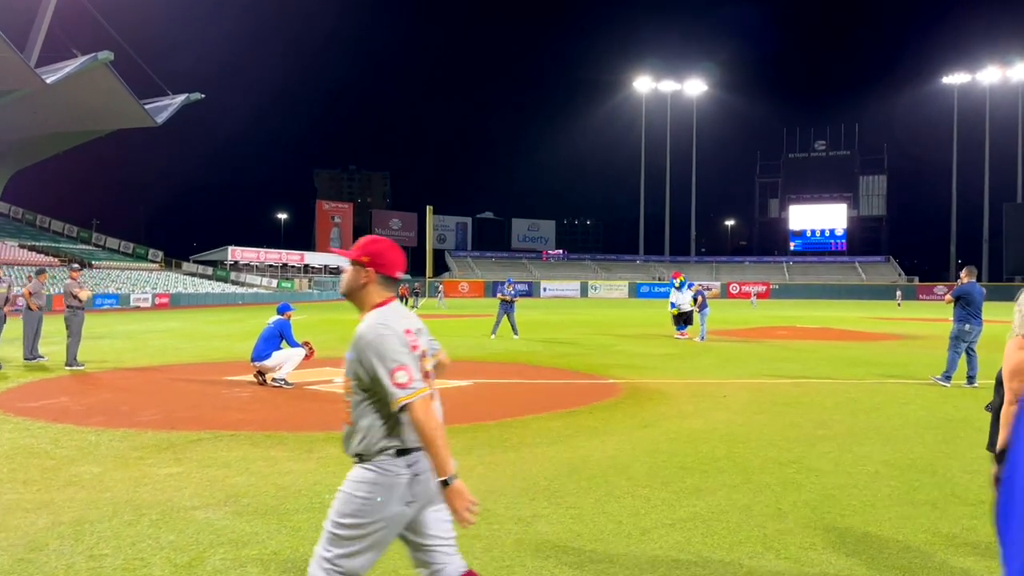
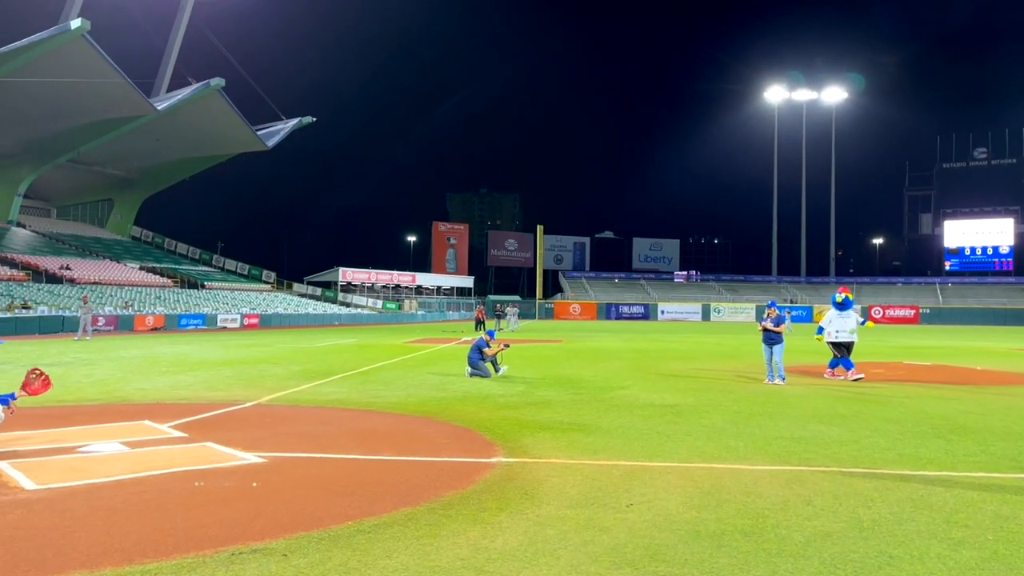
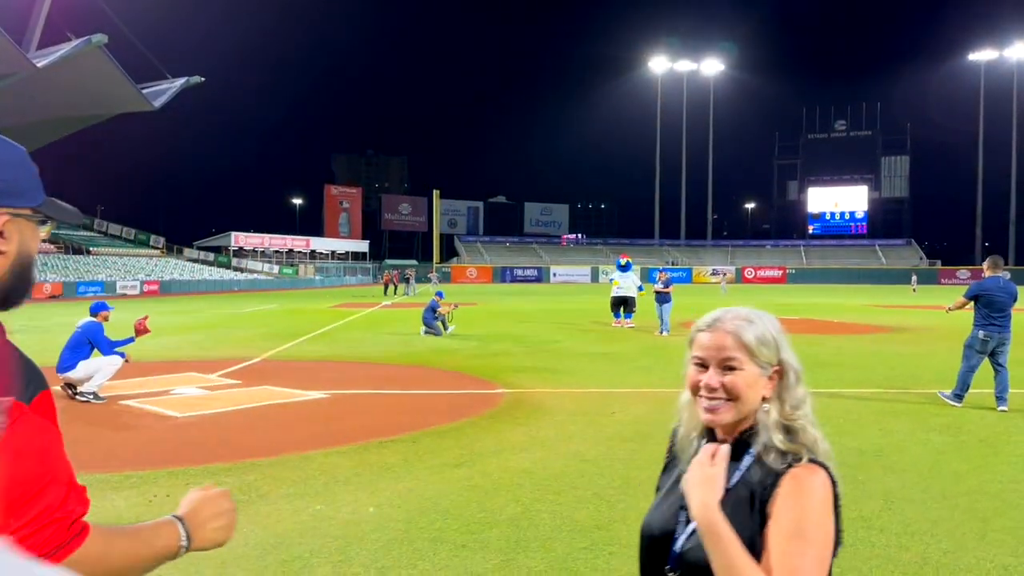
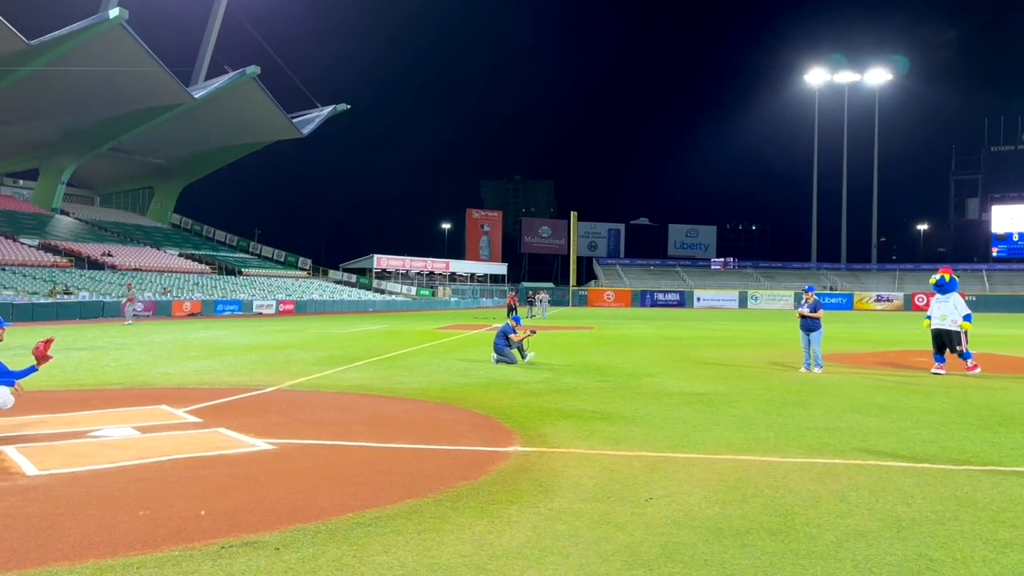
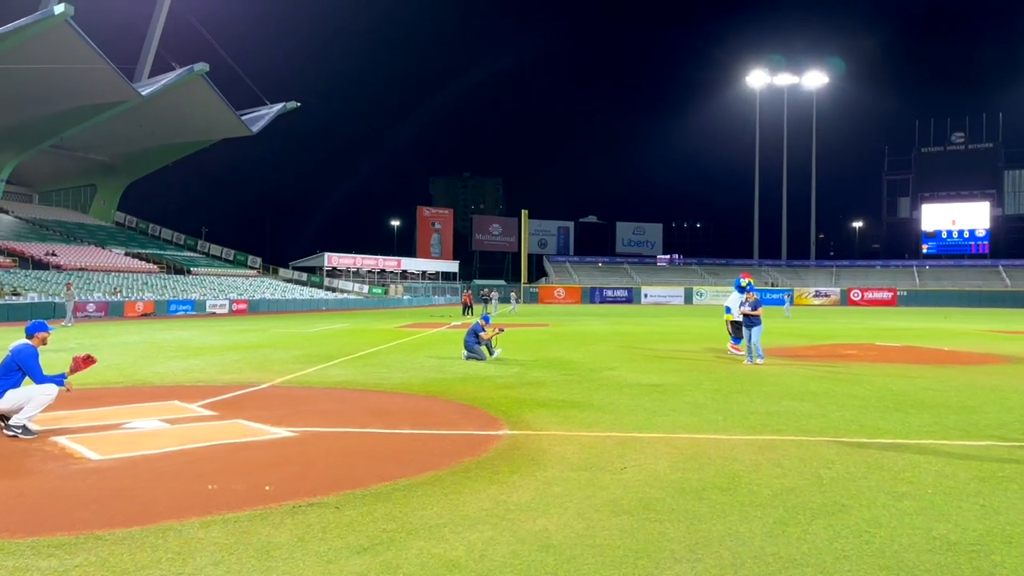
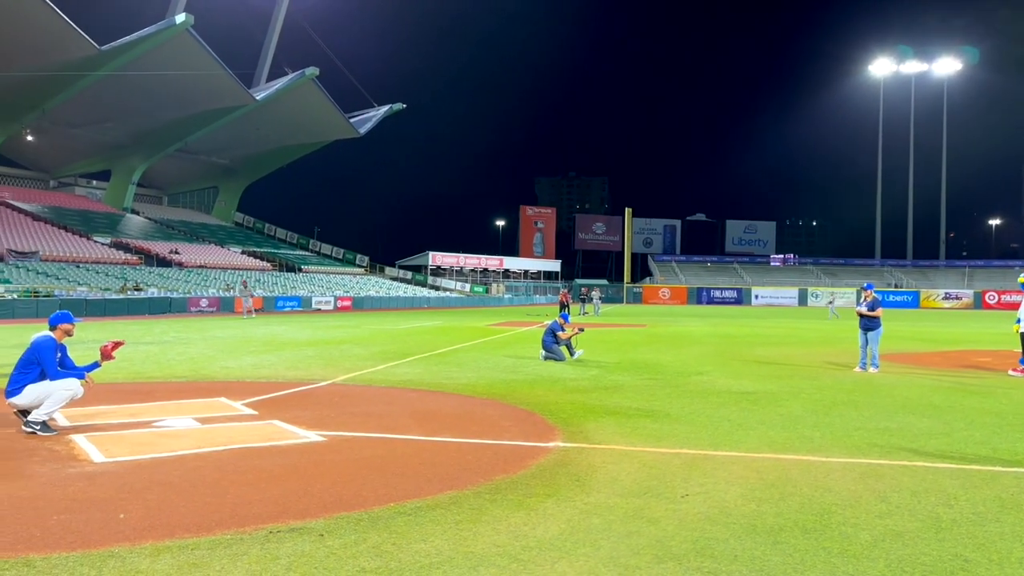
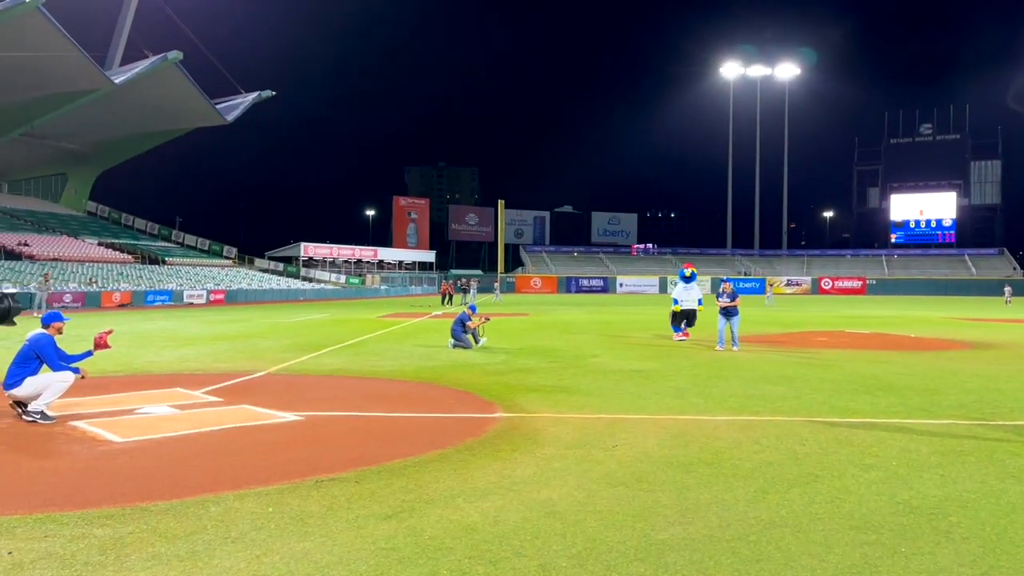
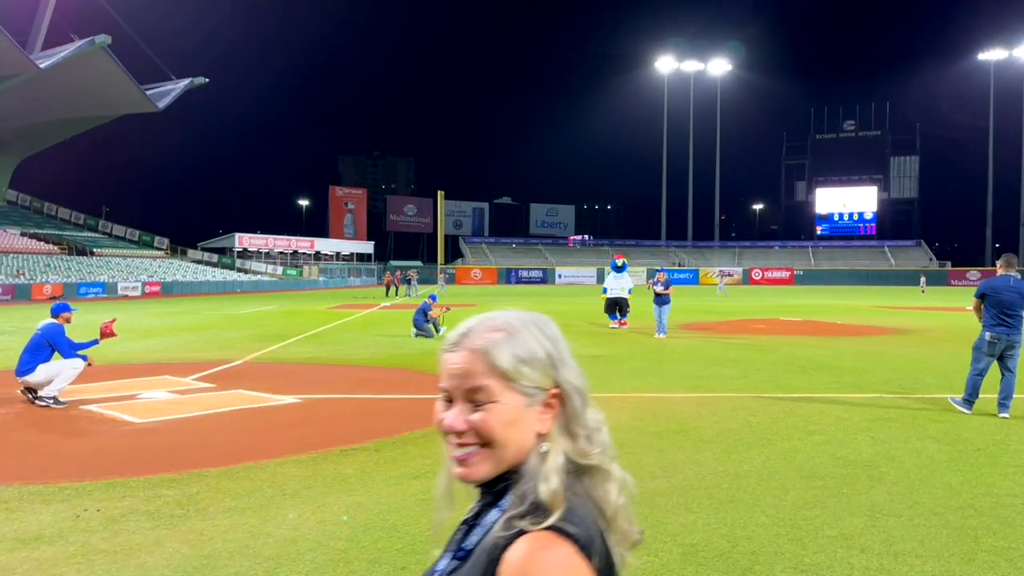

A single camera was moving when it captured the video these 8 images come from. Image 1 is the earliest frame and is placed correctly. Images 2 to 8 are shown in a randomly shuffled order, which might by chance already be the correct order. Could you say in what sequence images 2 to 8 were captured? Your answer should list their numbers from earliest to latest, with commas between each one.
3, 8, 7, 5, 2, 4, 6
